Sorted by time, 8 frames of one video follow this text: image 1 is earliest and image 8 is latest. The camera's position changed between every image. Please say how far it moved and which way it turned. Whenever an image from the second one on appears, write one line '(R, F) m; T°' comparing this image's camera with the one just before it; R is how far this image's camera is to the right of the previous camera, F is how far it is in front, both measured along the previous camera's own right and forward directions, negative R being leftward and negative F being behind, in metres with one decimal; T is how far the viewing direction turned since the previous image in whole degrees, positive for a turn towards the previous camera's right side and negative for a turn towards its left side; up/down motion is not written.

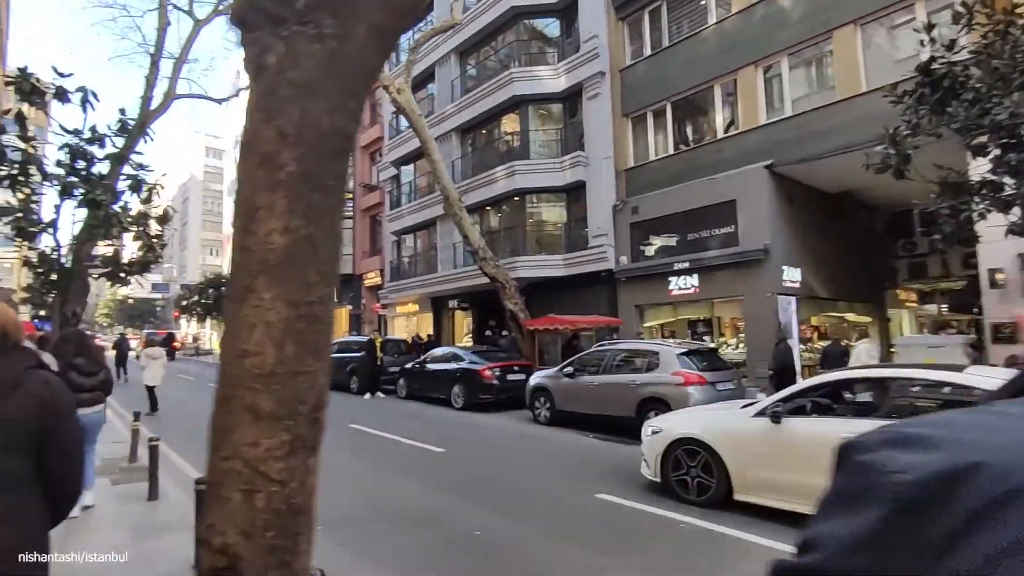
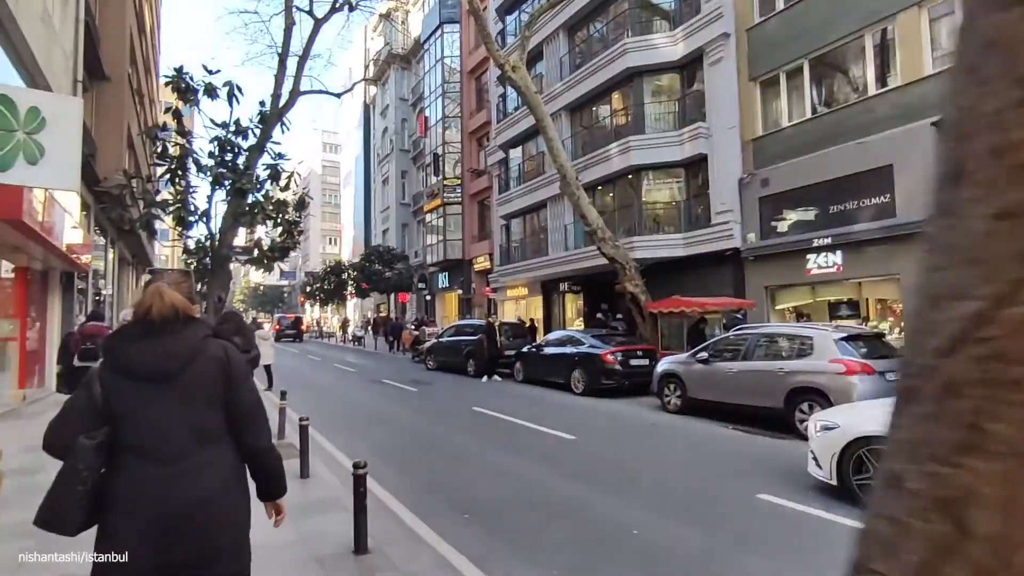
(-0.5, +0.4) m; -10°
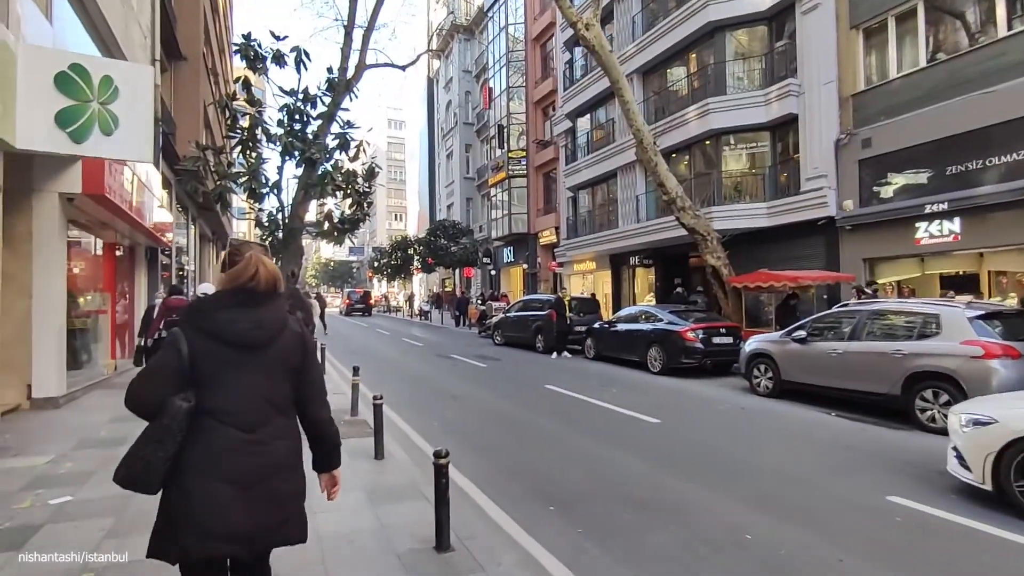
(-0.3, +0.6) m; -6°
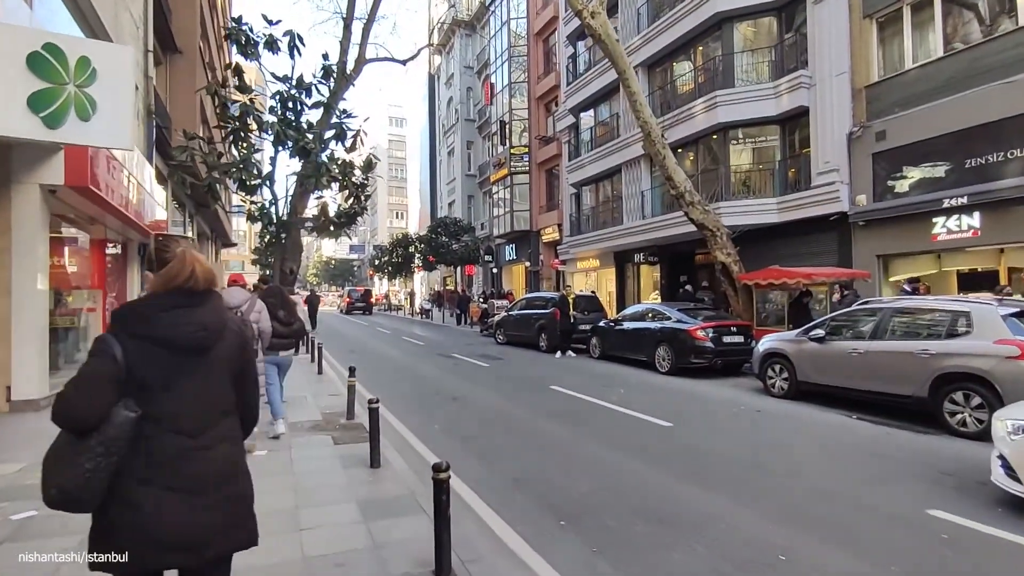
(0.0, +0.4) m; 0°
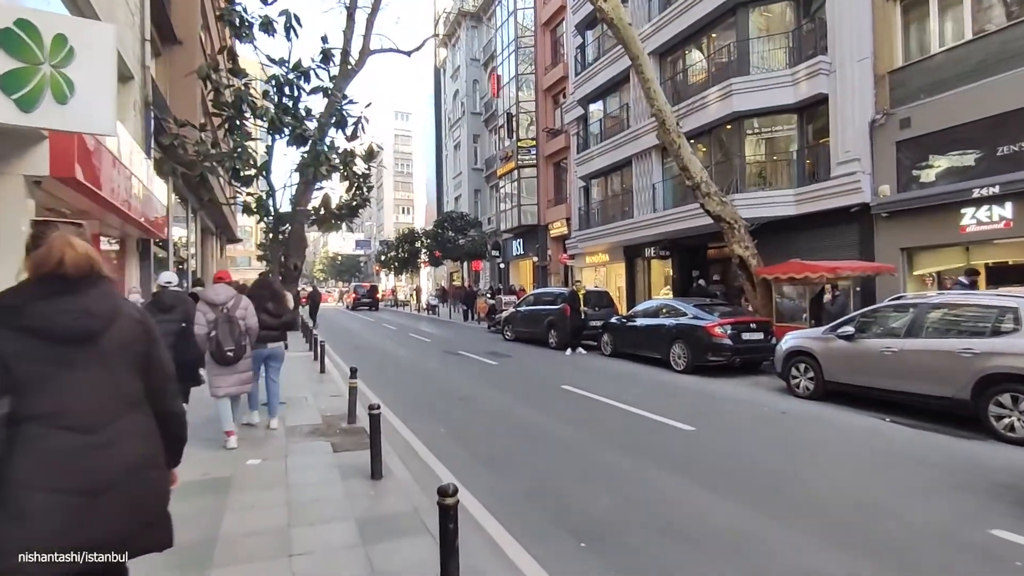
(-0.1, +0.5) m; -1°
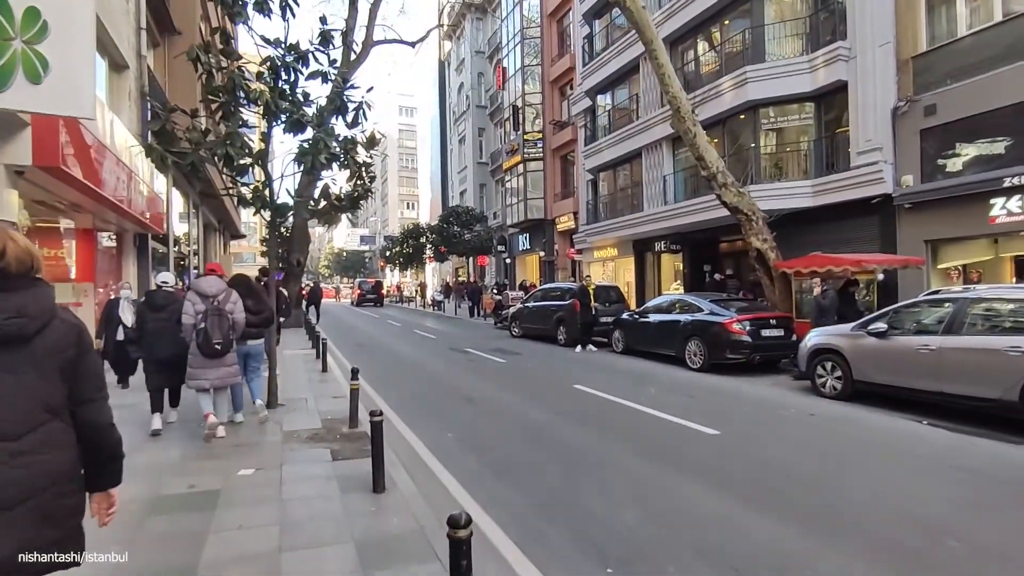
(-0.1, +0.5) m; -1°
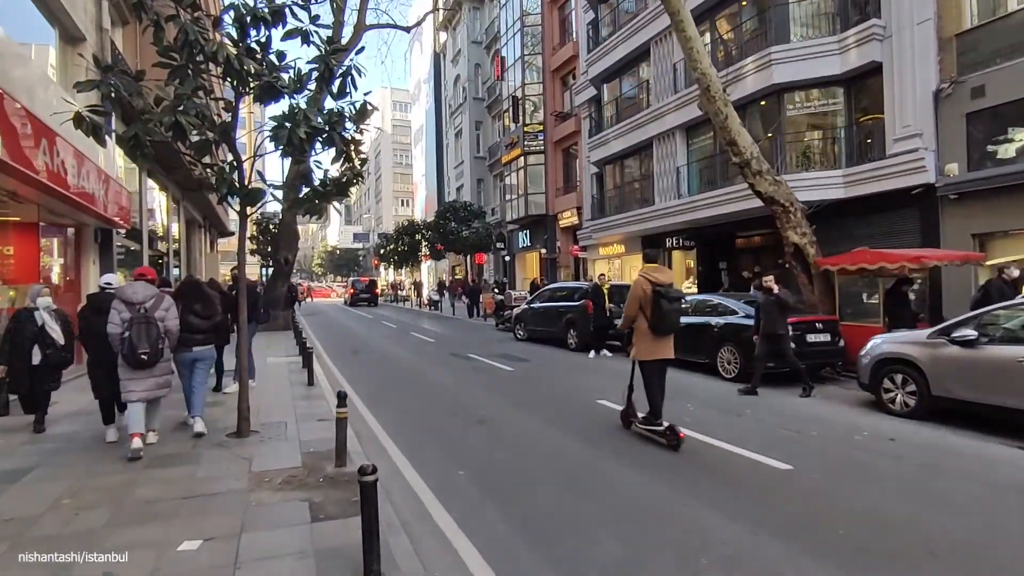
(-0.3, +1.4) m; +1°
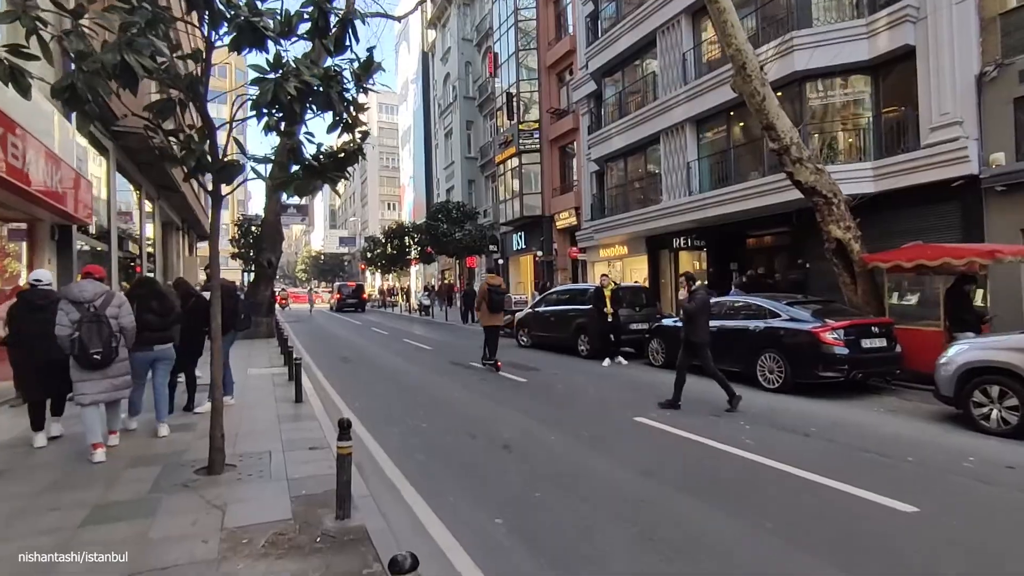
(-0.5, +1.3) m; +1°
